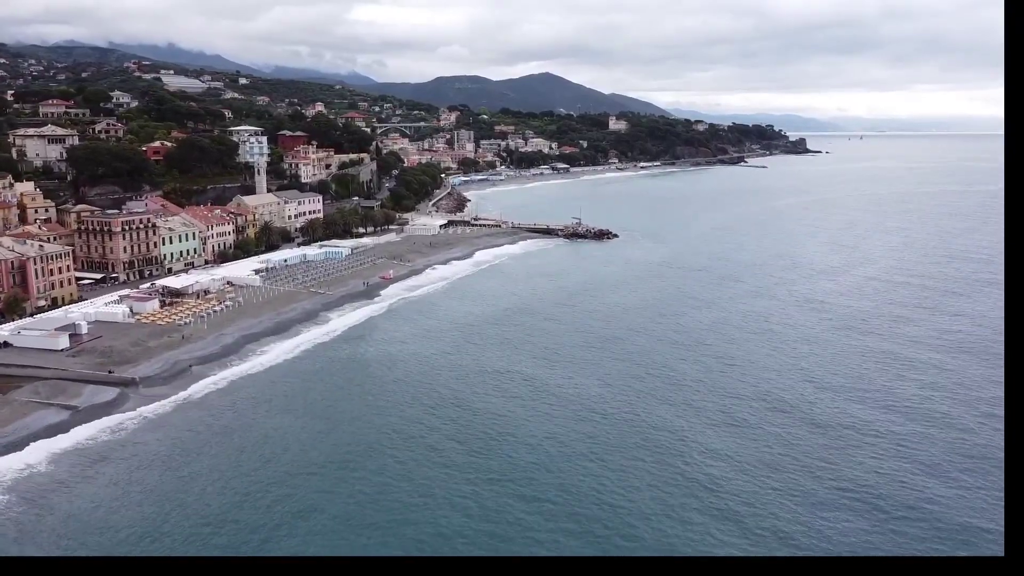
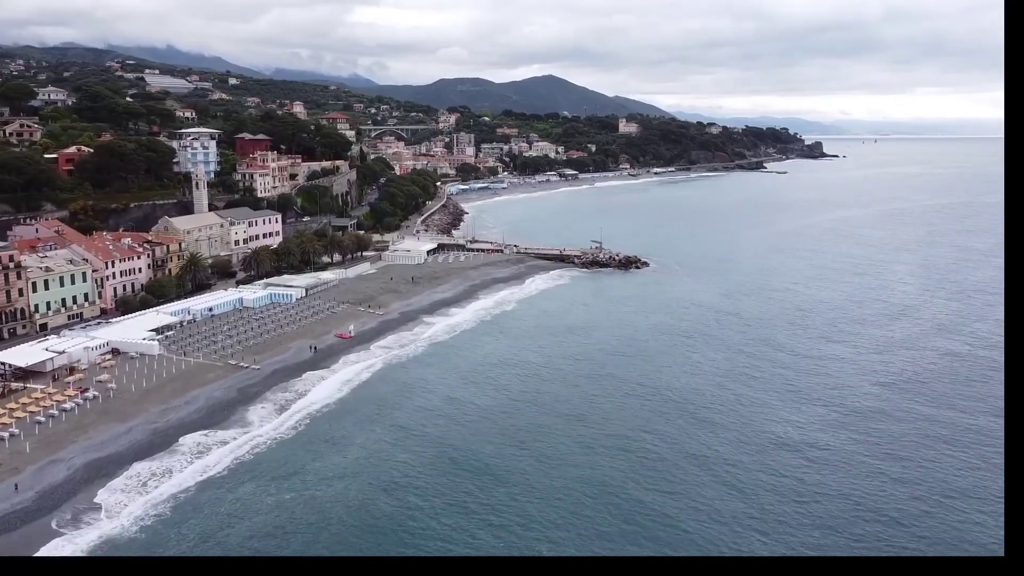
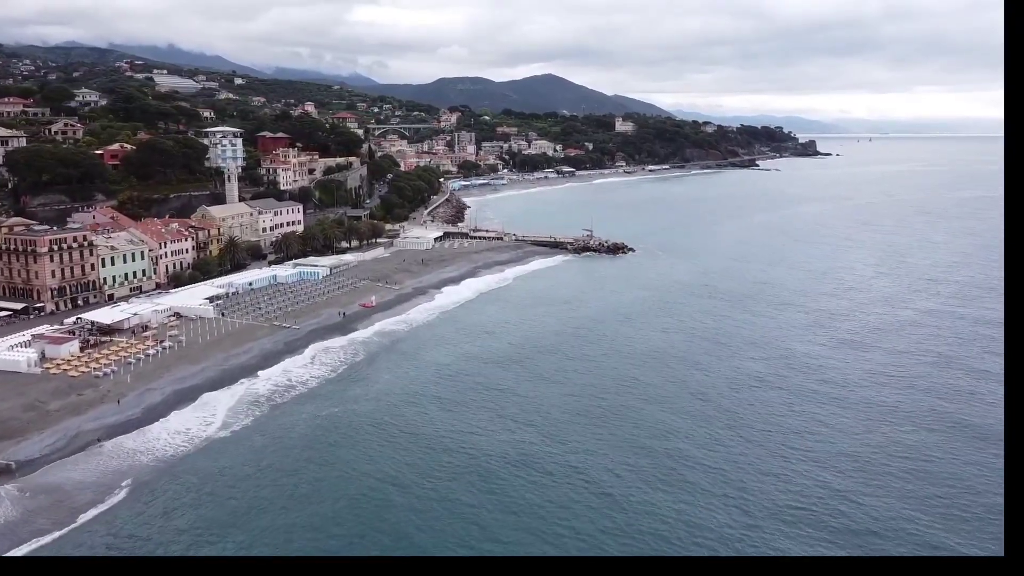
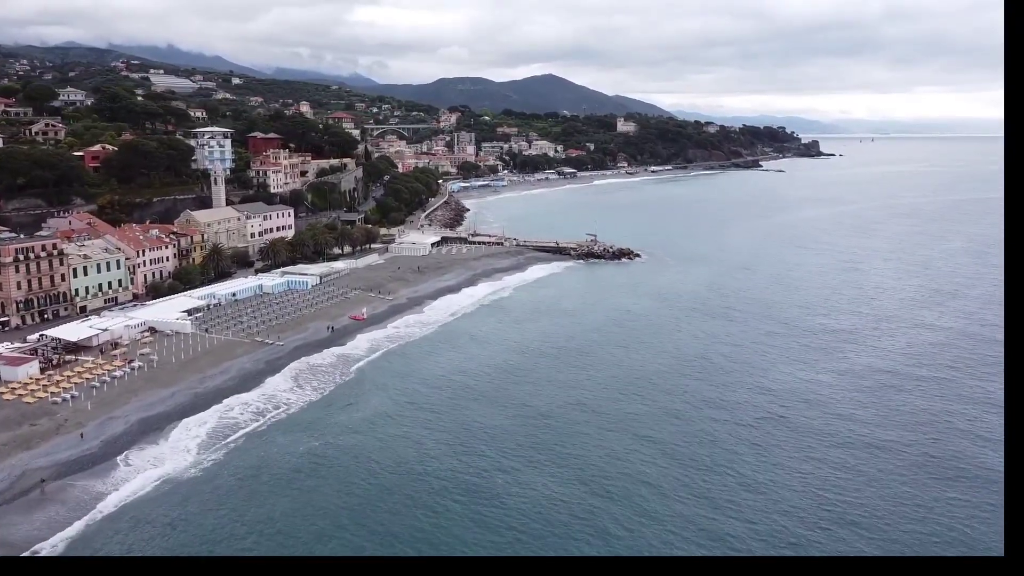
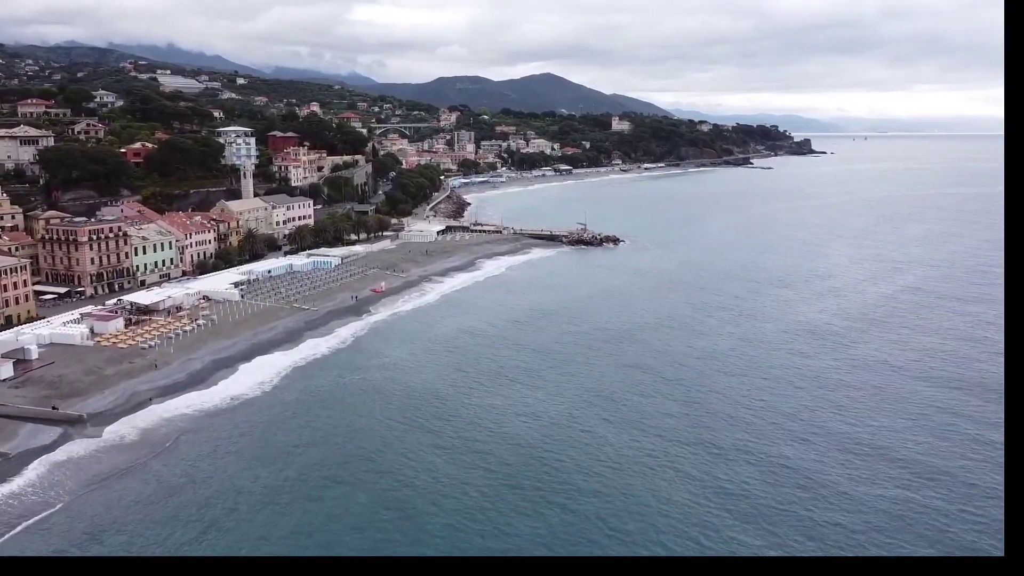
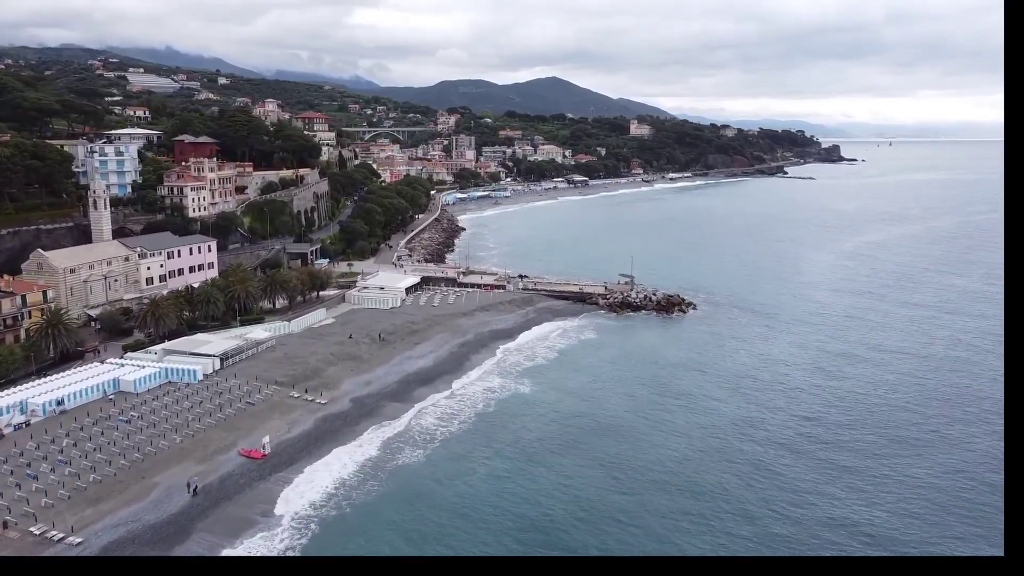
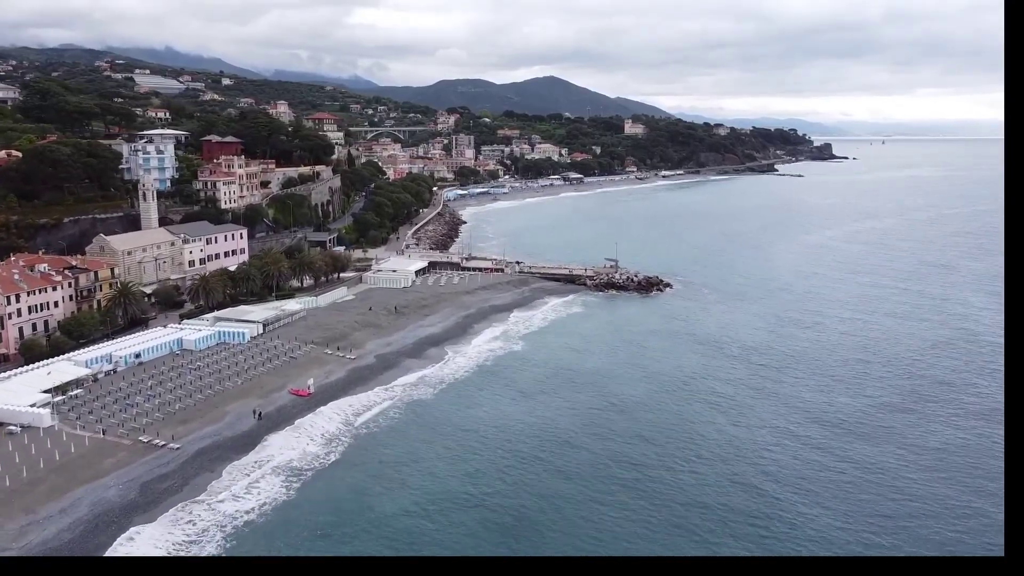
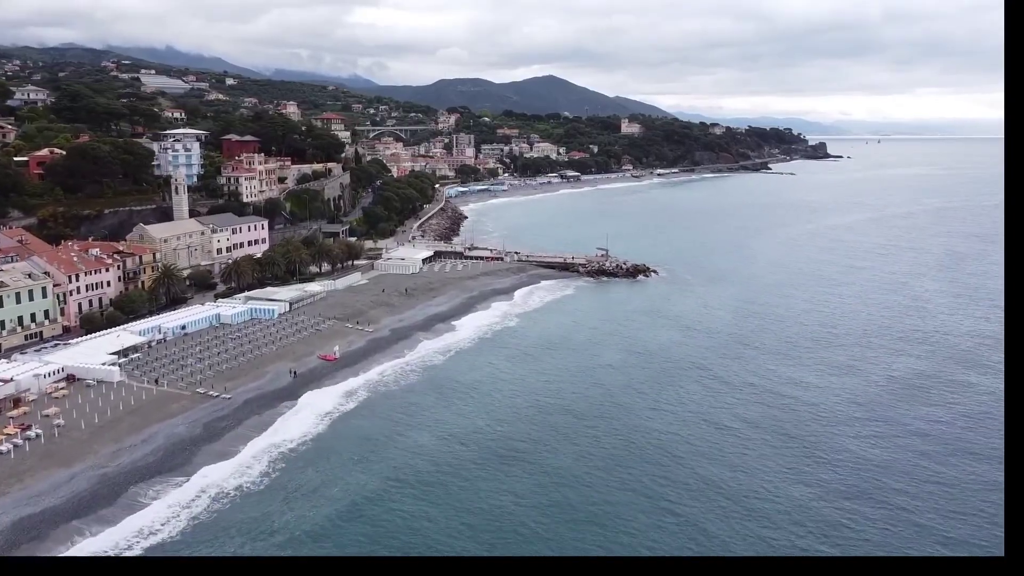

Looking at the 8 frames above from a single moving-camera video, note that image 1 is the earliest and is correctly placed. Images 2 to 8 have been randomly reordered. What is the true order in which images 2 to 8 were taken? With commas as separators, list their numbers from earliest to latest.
5, 3, 4, 2, 8, 7, 6
